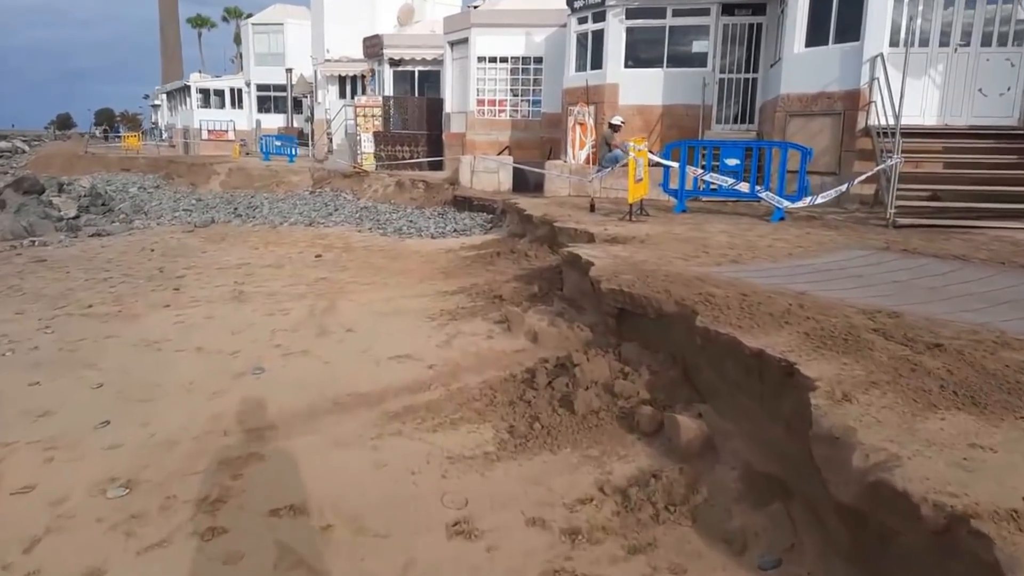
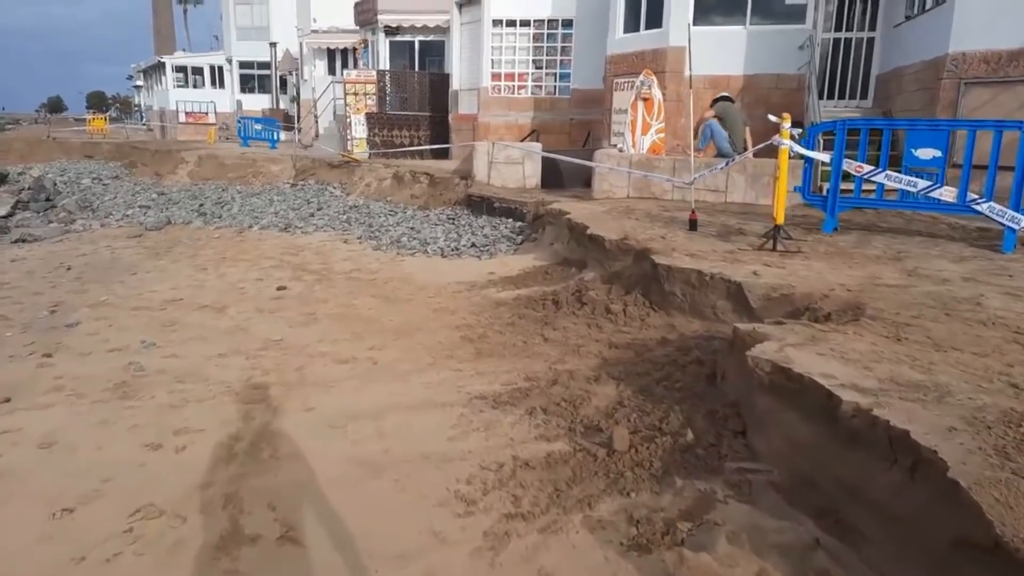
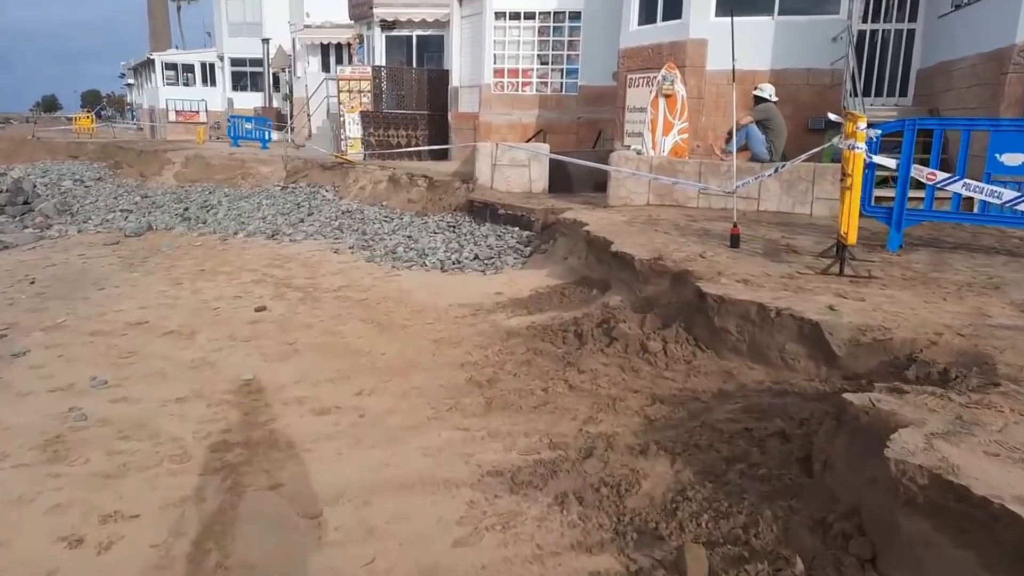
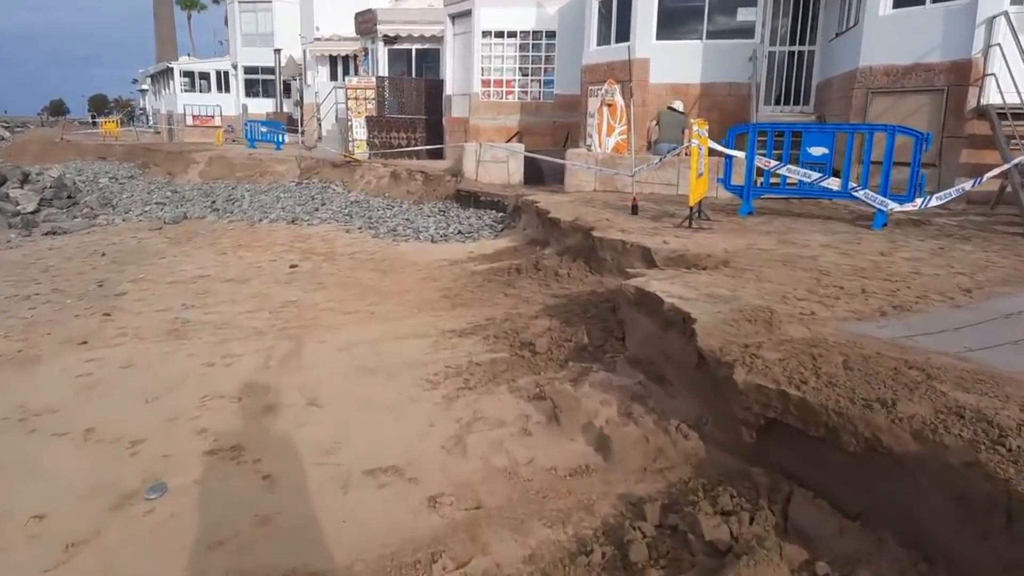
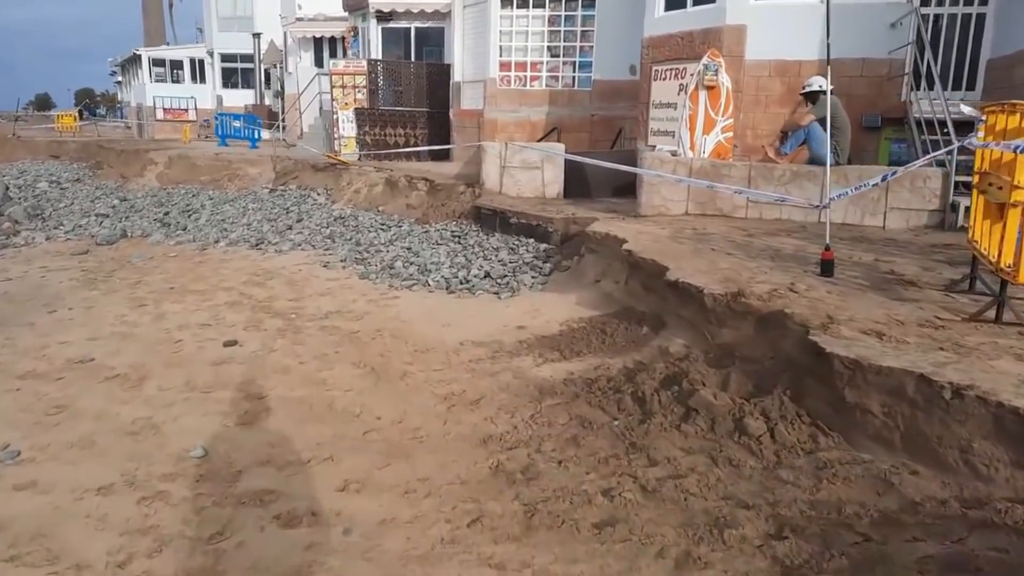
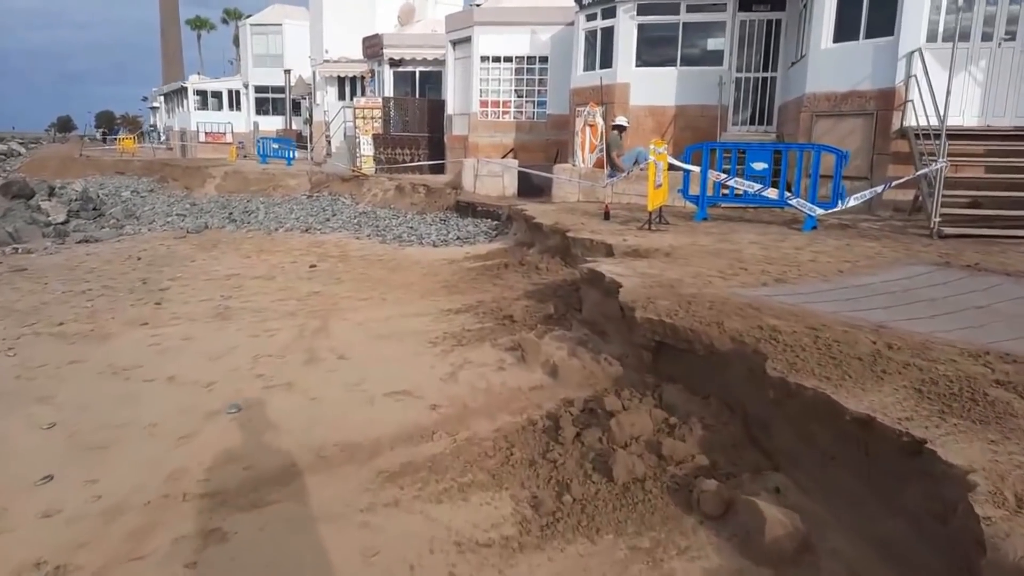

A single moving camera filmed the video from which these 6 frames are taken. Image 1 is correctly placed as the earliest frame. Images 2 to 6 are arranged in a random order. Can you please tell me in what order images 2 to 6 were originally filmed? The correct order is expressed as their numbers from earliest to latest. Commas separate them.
6, 4, 2, 3, 5
